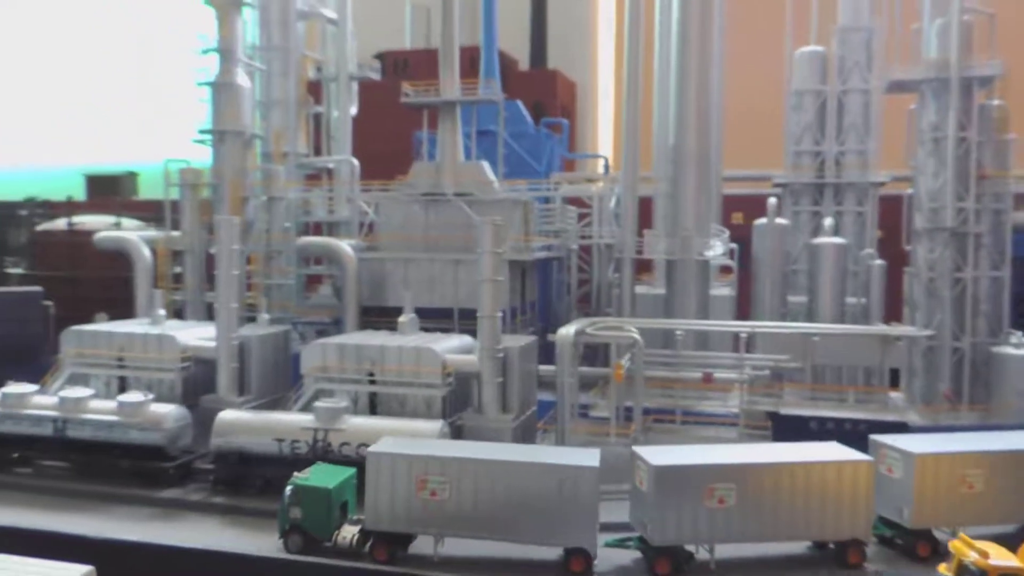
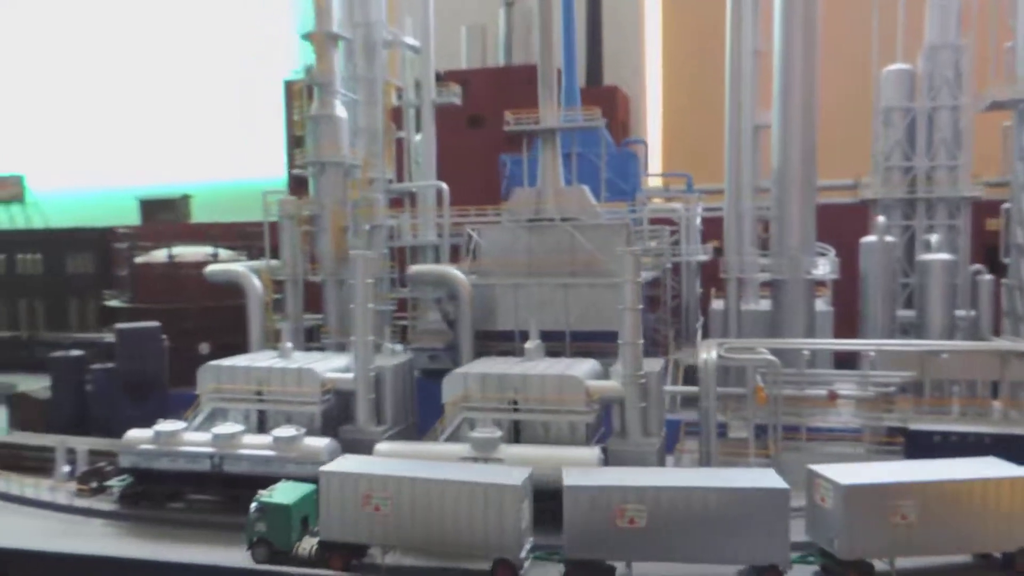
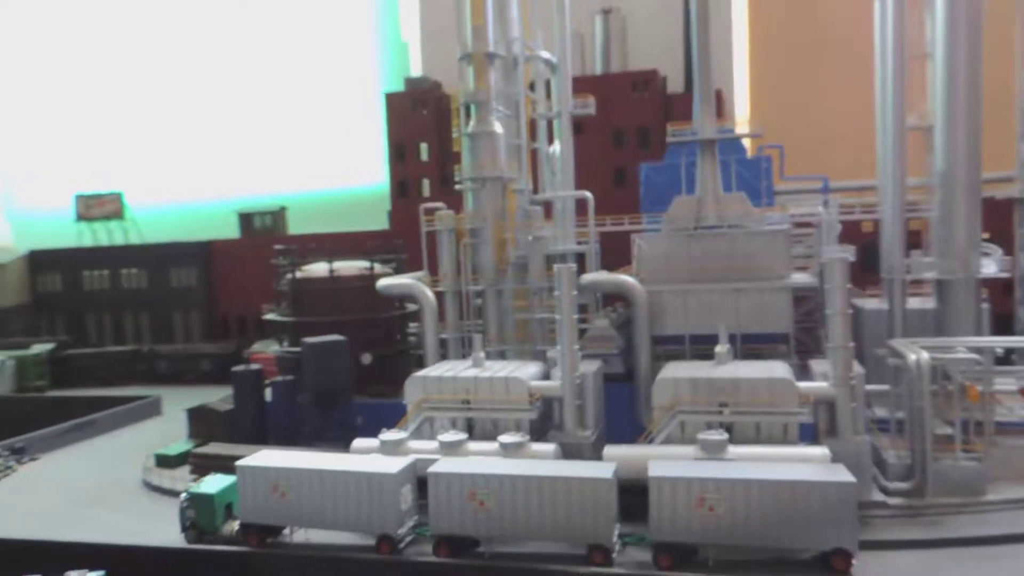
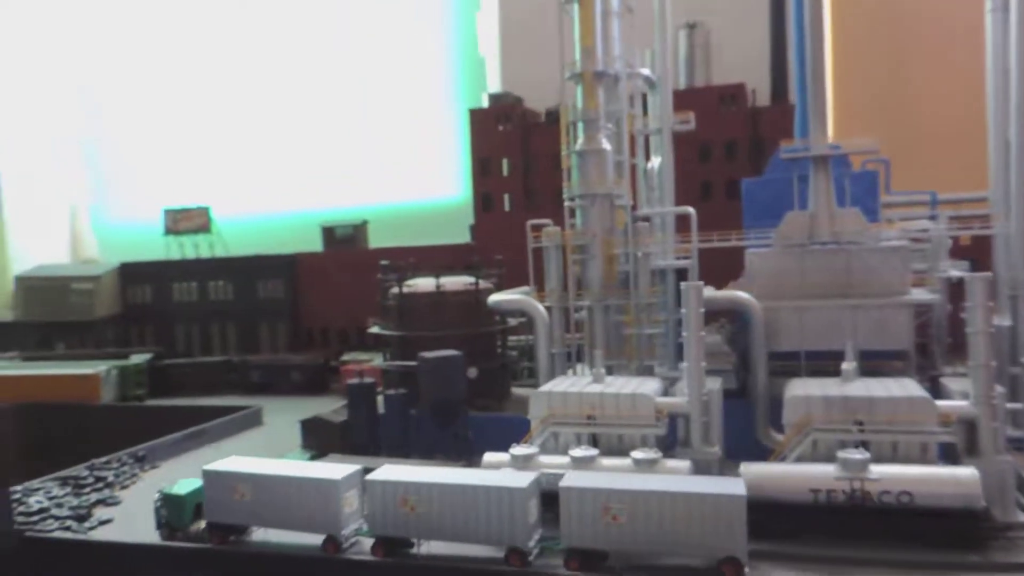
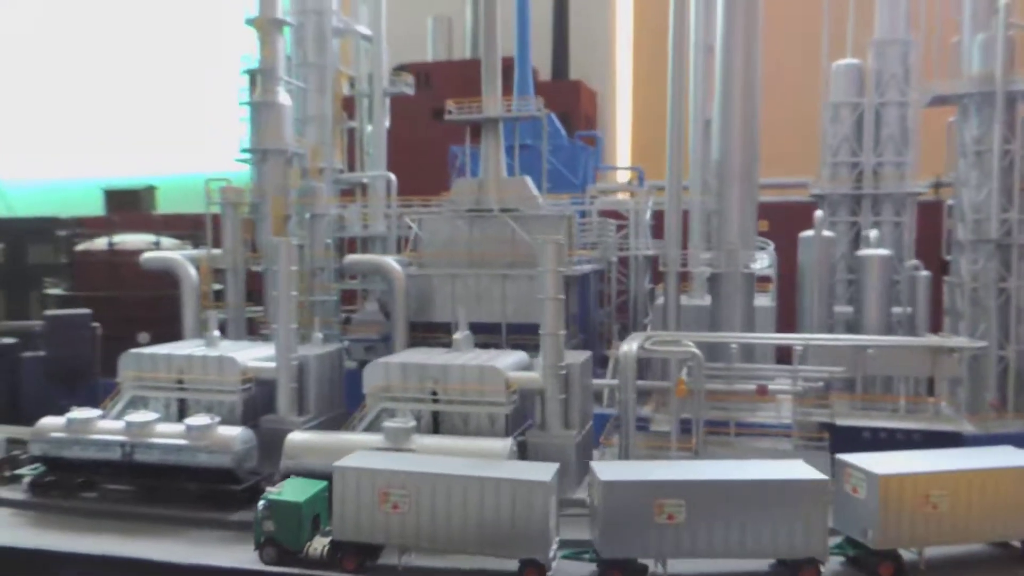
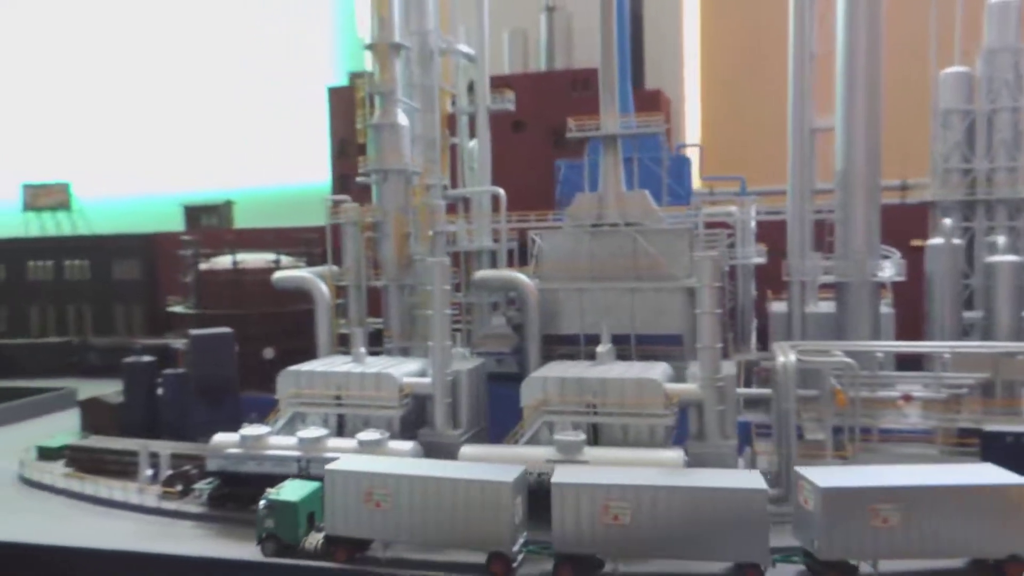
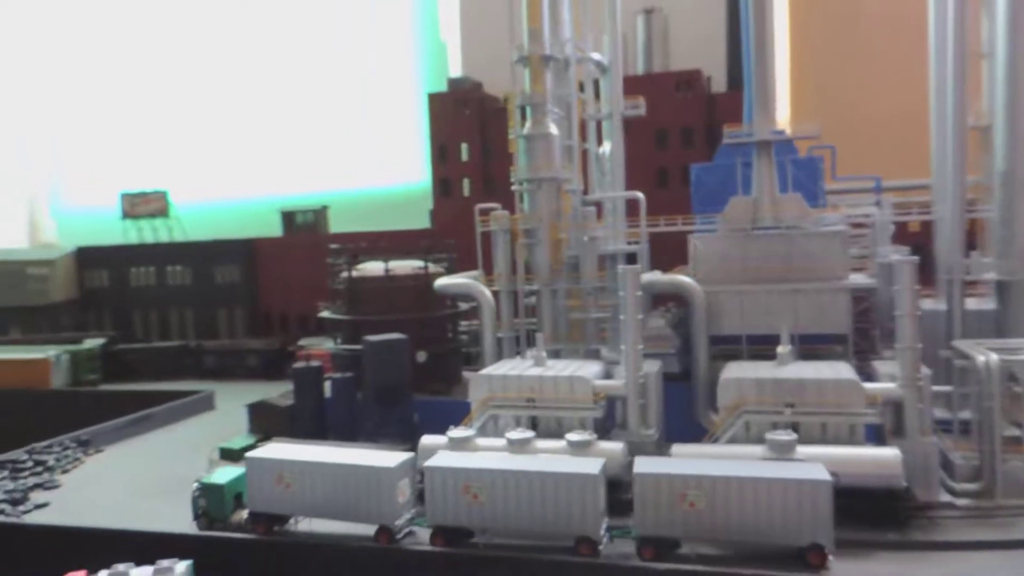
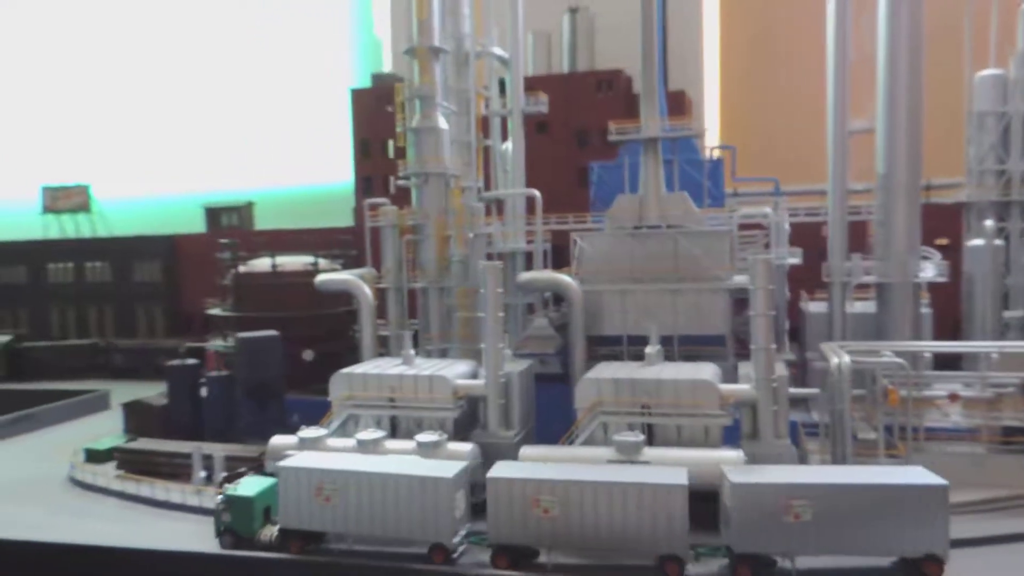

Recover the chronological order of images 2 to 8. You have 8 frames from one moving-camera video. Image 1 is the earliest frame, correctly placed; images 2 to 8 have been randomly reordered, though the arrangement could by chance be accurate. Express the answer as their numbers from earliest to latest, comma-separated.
5, 2, 6, 8, 3, 7, 4
